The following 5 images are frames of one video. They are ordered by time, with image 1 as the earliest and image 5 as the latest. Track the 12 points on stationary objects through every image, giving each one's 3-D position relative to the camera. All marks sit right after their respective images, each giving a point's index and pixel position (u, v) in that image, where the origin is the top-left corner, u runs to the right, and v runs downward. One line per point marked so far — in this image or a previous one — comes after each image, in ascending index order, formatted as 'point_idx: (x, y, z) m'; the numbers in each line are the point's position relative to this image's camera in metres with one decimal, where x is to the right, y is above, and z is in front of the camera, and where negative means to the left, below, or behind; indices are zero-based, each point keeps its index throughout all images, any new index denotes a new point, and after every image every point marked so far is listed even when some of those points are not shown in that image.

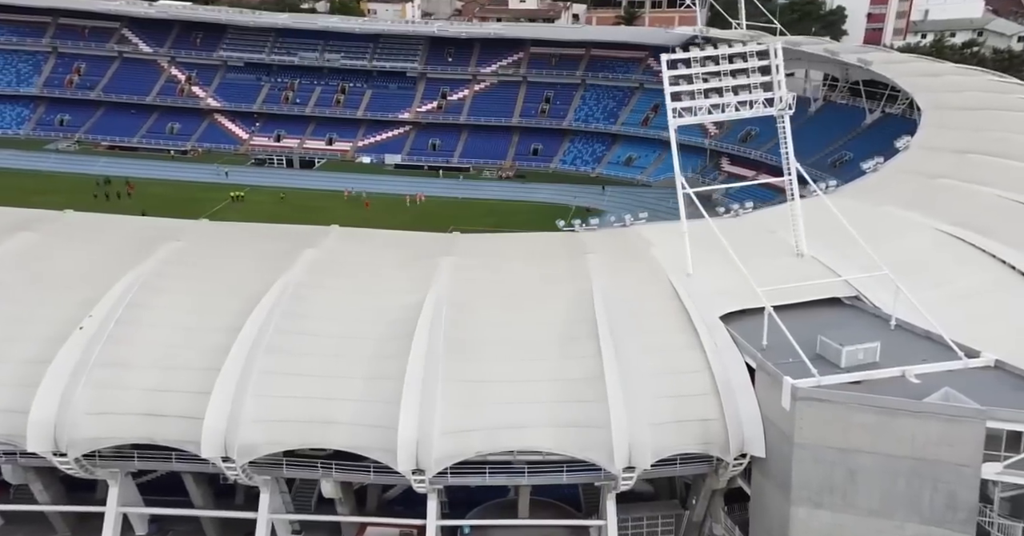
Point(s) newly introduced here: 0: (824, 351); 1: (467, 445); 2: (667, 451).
0: (+6.4, -1.7, +17.0) m
1: (-0.9, -3.5, +16.3) m
2: (+3.2, -3.7, +16.6) m
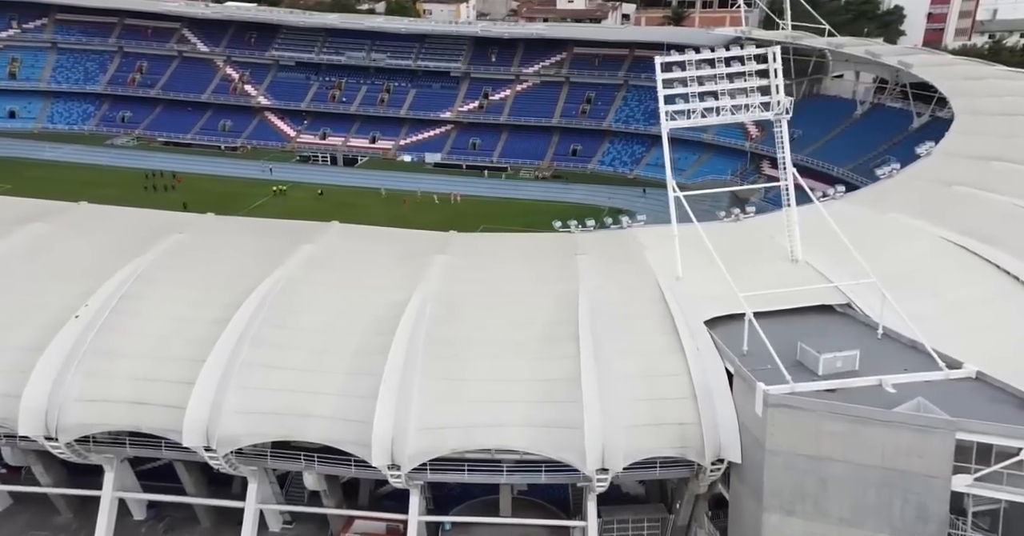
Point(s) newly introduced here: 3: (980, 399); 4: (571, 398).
0: (+5.9, -1.9, +16.9) m
1: (-1.4, -3.5, +16.6) m
2: (+2.7, -3.8, +16.7) m
3: (+8.5, -2.4, +15.2) m
4: (+1.2, -2.7, +17.1) m
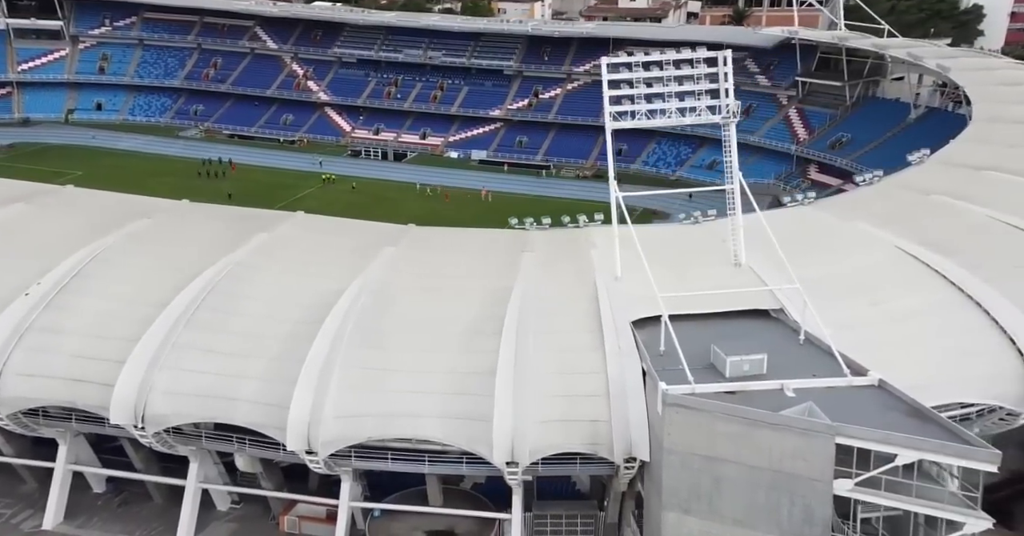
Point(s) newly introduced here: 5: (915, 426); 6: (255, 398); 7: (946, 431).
0: (+4.1, -1.9, +17.0) m
1: (-3.2, -3.4, +17.2) m
2: (+0.8, -3.7, +17.0) m
3: (+6.6, -2.5, +15.2) m
4: (-0.6, -2.6, +17.5) m
5: (+7.0, -2.8, +14.4) m
6: (-5.5, -2.8, +17.6) m
7: (+7.4, -2.8, +14.2) m
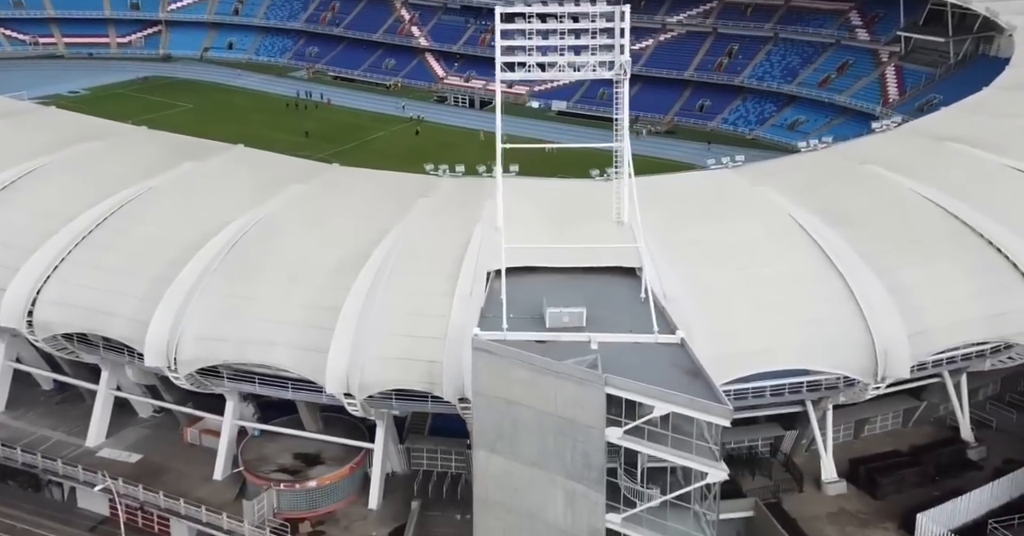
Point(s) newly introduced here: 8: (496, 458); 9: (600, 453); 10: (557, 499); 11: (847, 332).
0: (+0.6, -0.9, +17.5) m
1: (-6.8, -1.9, +18.6) m
2: (-2.8, -2.5, +18.0) m
3: (+2.9, -1.8, +15.5) m
4: (-4.1, -1.3, +18.6) m
5: (+3.1, -2.1, +14.7) m
6: (-8.9, -1.1, +19.2) m
7: (+3.5, -2.2, +14.5) m
8: (-0.4, -3.8, +16.6) m
9: (+1.6, -3.4, +15.1) m
10: (+0.9, -4.4, +15.7) m
11: (+7.4, -1.4, +18.4) m
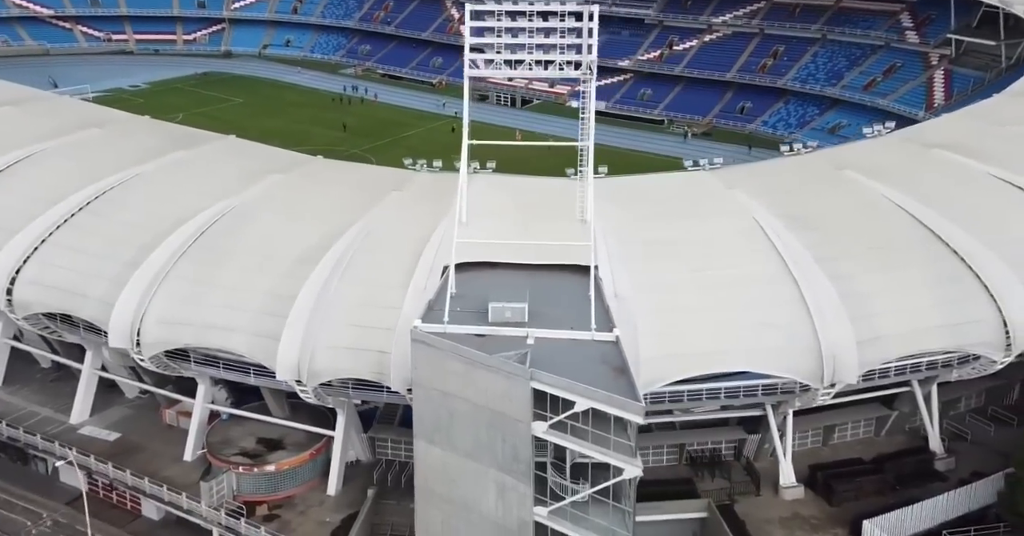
0: (-0.5, -0.8, +17.8) m
1: (-7.9, -1.6, +19.2) m
2: (-4.0, -2.3, +18.5) m
3: (+1.6, -1.7, +15.7) m
4: (-5.2, -1.1, +19.1) m
5: (+1.8, -2.1, +14.9) m
6: (-10.0, -0.8, +19.9) m
7: (+2.1, -2.2, +14.6) m
8: (-1.7, -3.7, +17.0) m
9: (+0.3, -3.3, +15.3) m
10: (-0.5, -4.3, +16.0) m
11: (+6.3, -1.5, +18.4) m
